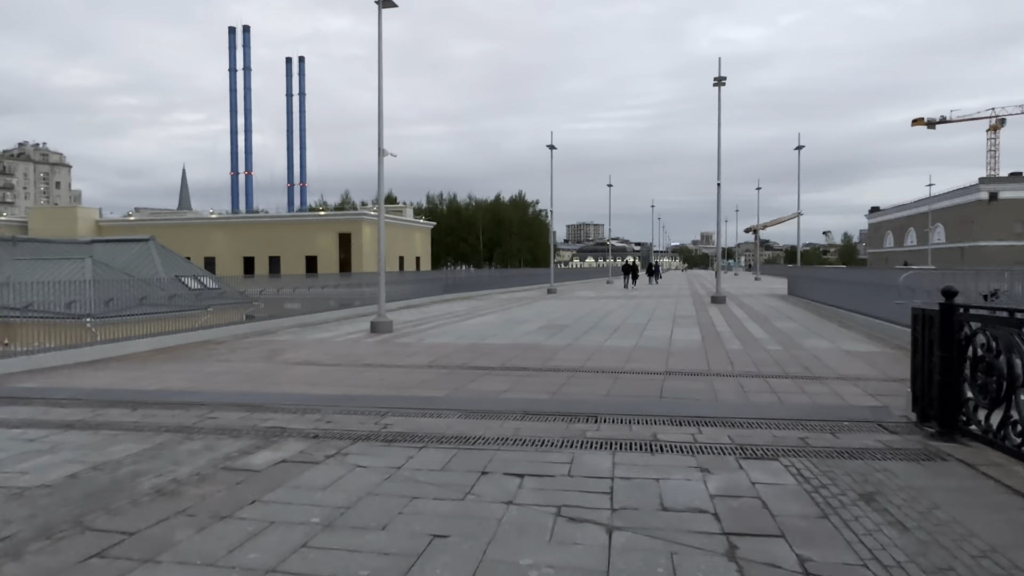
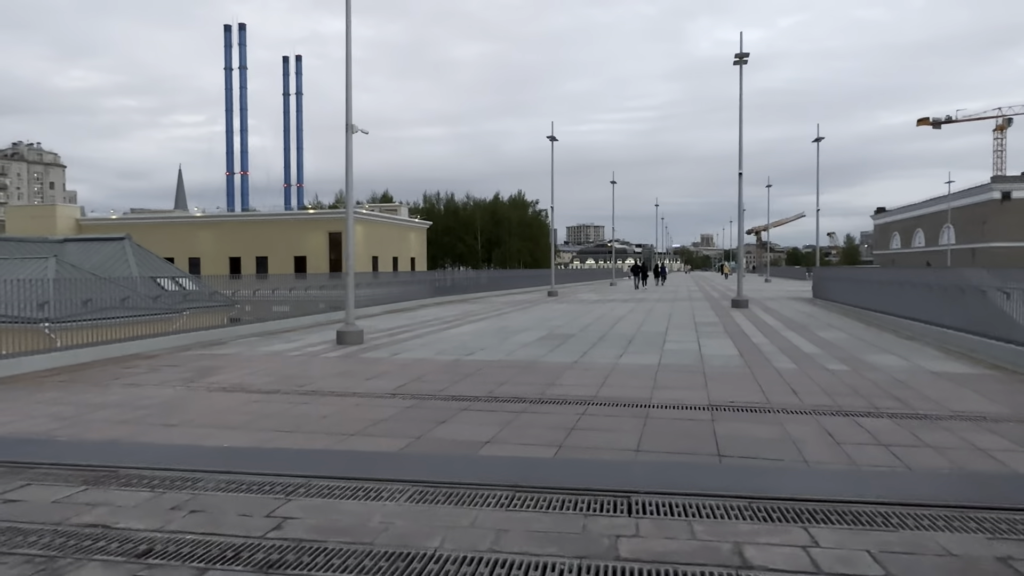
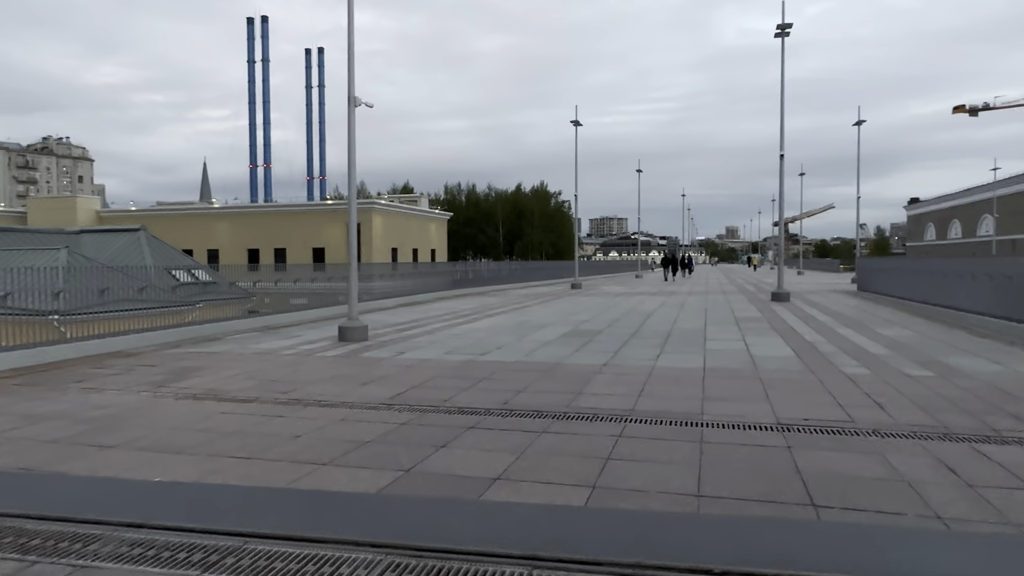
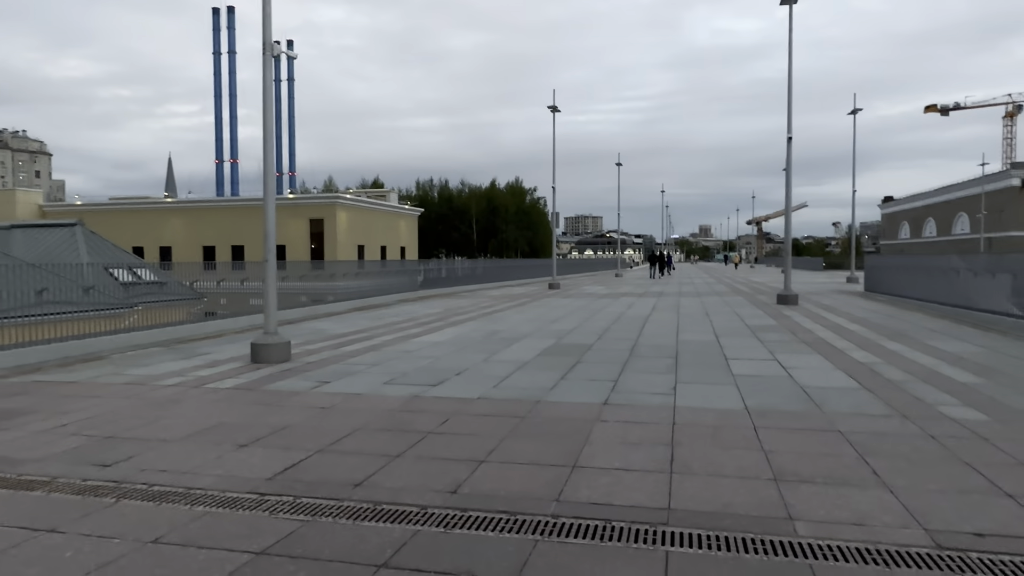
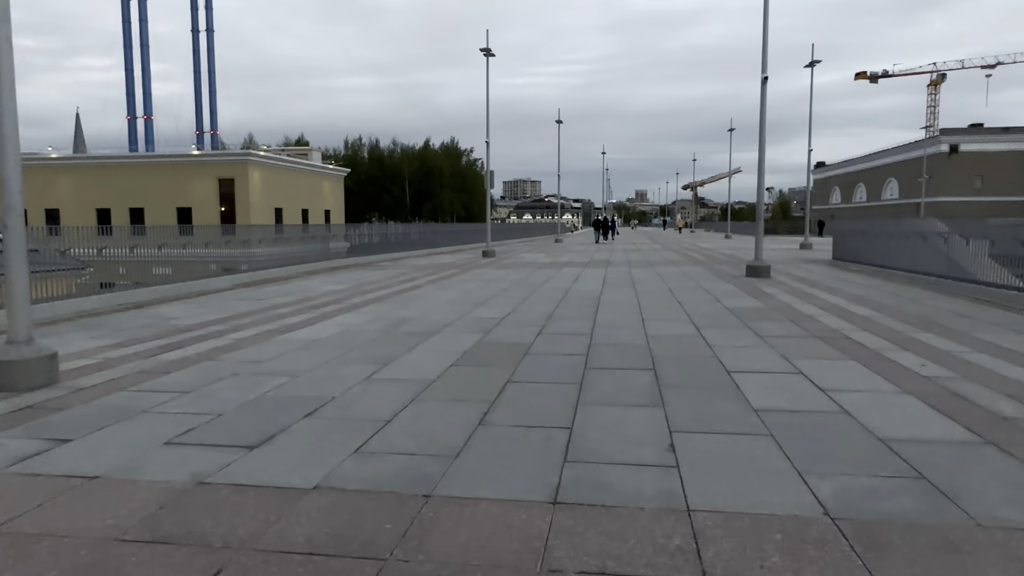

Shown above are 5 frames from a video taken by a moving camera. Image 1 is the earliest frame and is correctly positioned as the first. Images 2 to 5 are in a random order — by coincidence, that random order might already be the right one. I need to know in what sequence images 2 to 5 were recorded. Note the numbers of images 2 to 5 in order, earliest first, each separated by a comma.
2, 3, 4, 5
